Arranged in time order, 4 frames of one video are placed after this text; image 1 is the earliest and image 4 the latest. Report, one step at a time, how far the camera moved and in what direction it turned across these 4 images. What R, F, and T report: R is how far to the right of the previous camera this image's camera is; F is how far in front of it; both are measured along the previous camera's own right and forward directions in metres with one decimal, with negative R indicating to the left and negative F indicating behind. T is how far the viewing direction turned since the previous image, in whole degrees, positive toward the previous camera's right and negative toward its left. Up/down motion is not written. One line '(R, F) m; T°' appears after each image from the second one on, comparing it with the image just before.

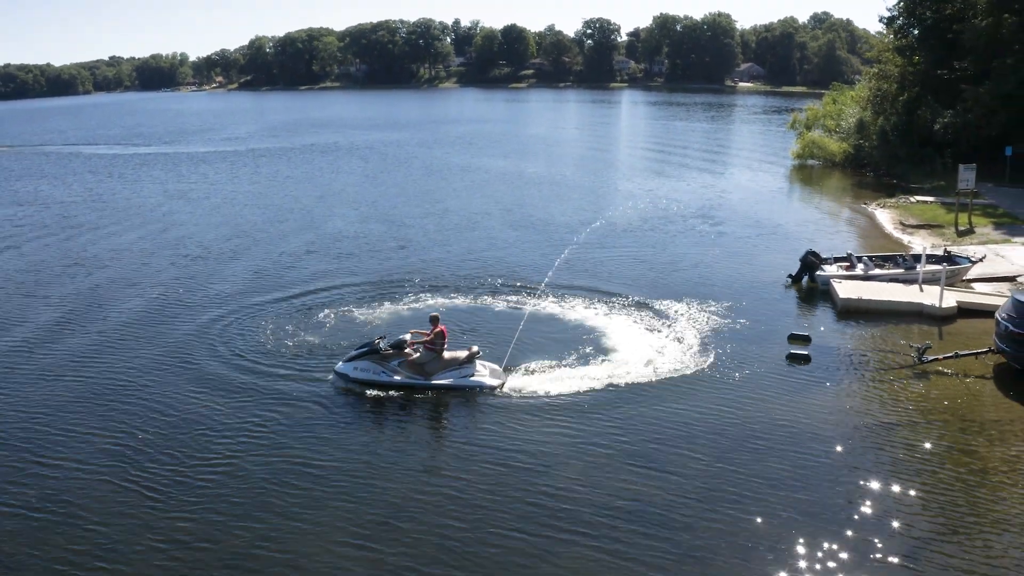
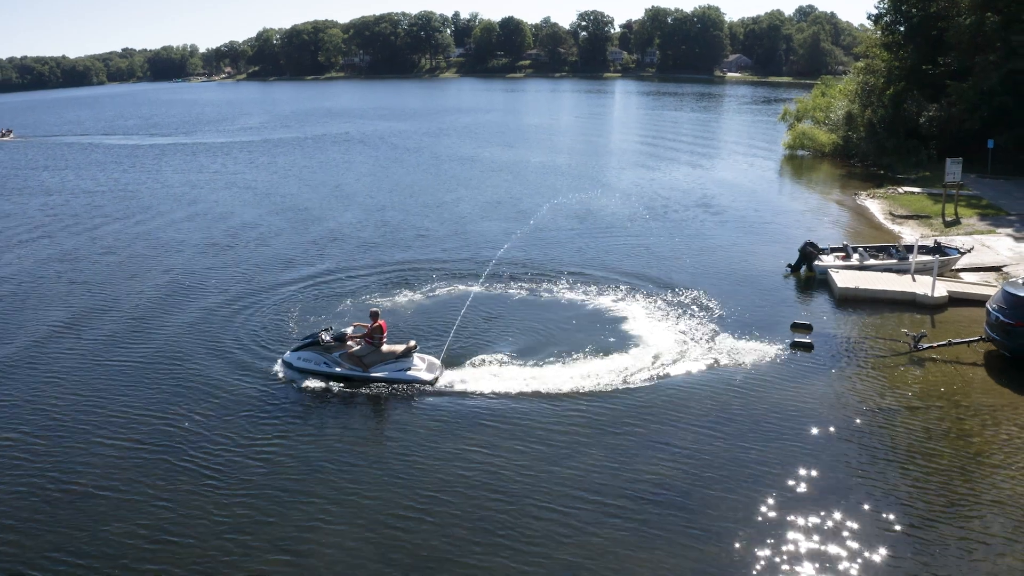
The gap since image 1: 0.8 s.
(-1.7, -1.8) m; +2°
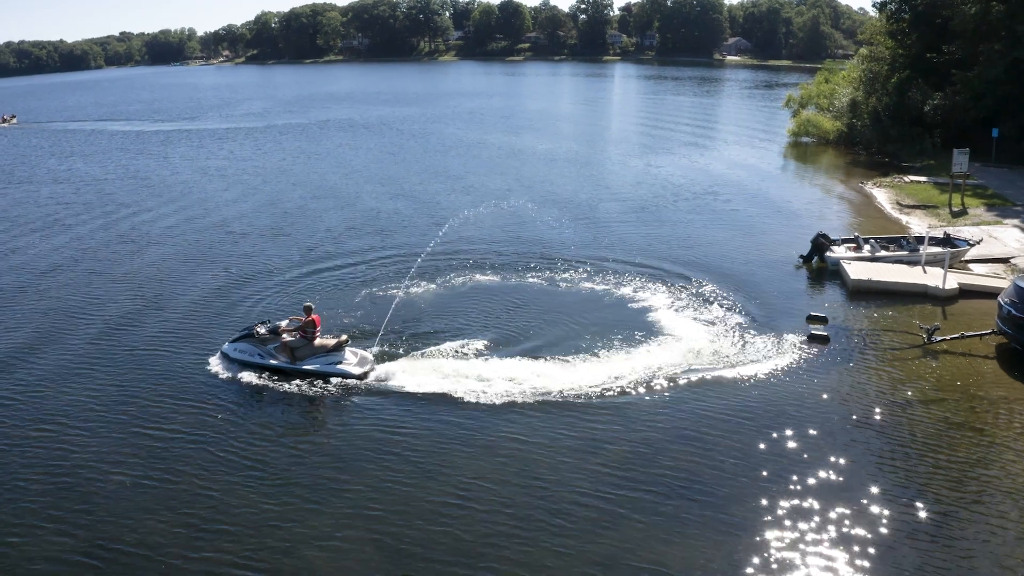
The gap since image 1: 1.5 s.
(-1.3, +0.1) m; +1°
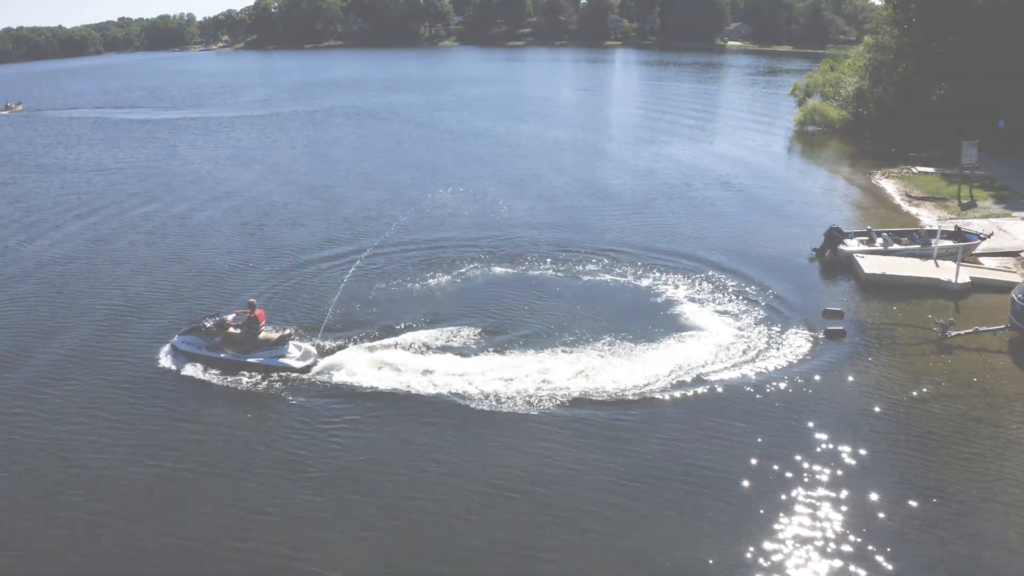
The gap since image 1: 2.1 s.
(-1.1, +0.2) m; +1°
